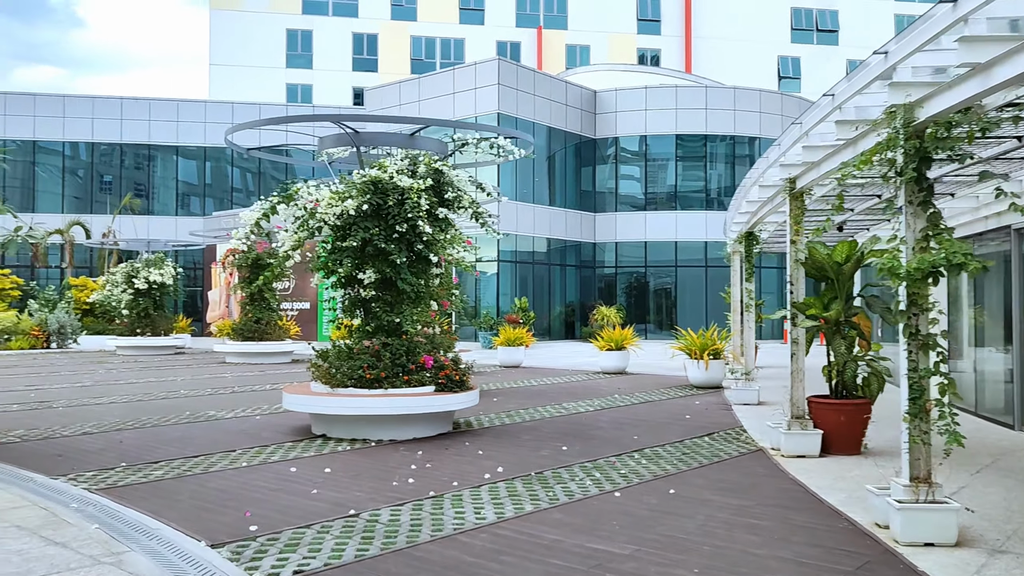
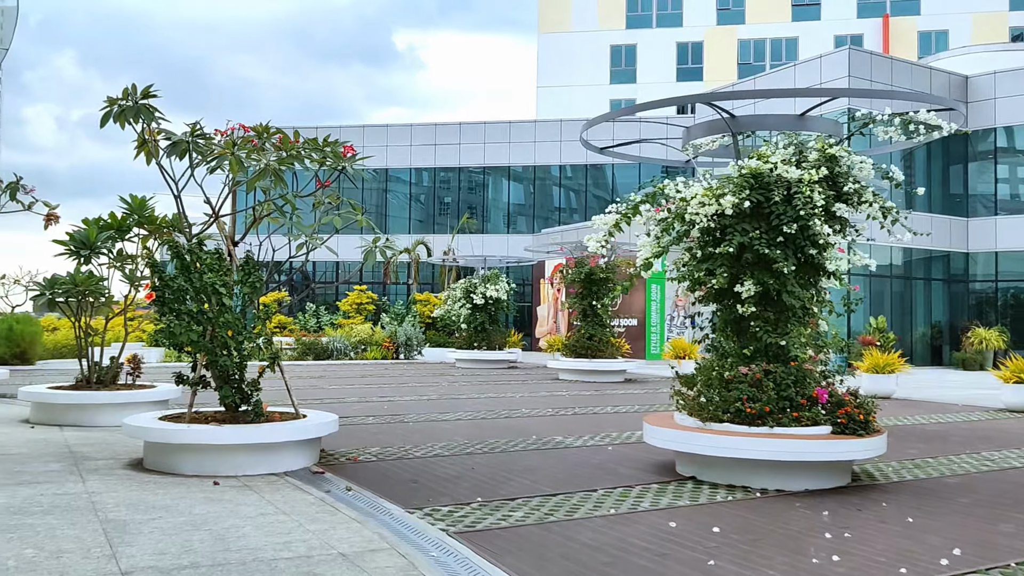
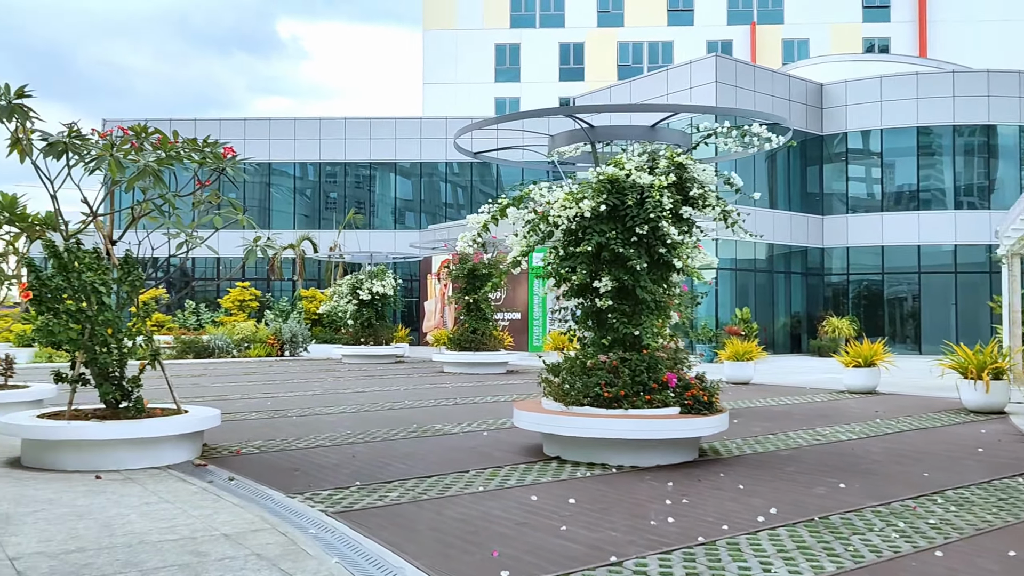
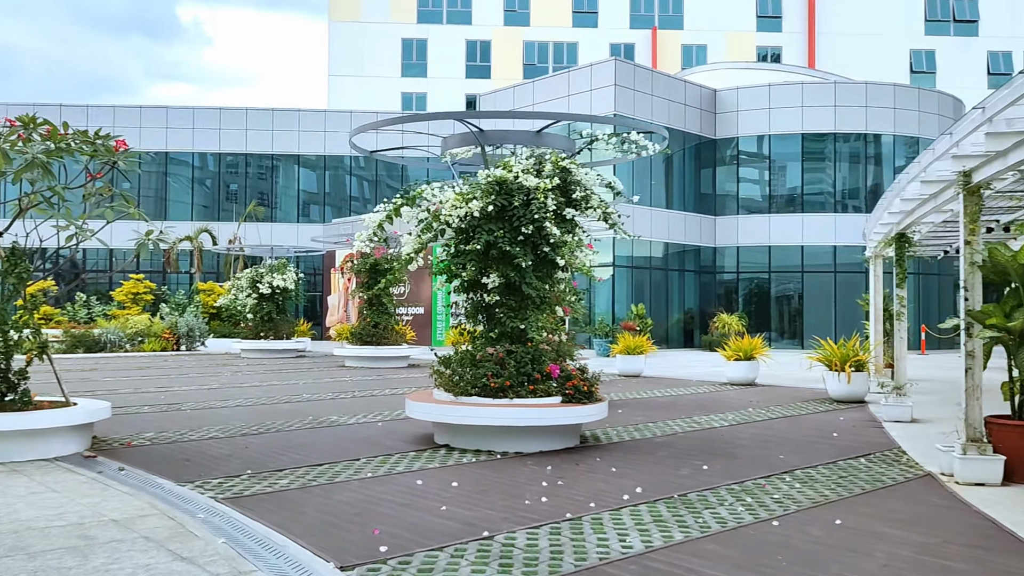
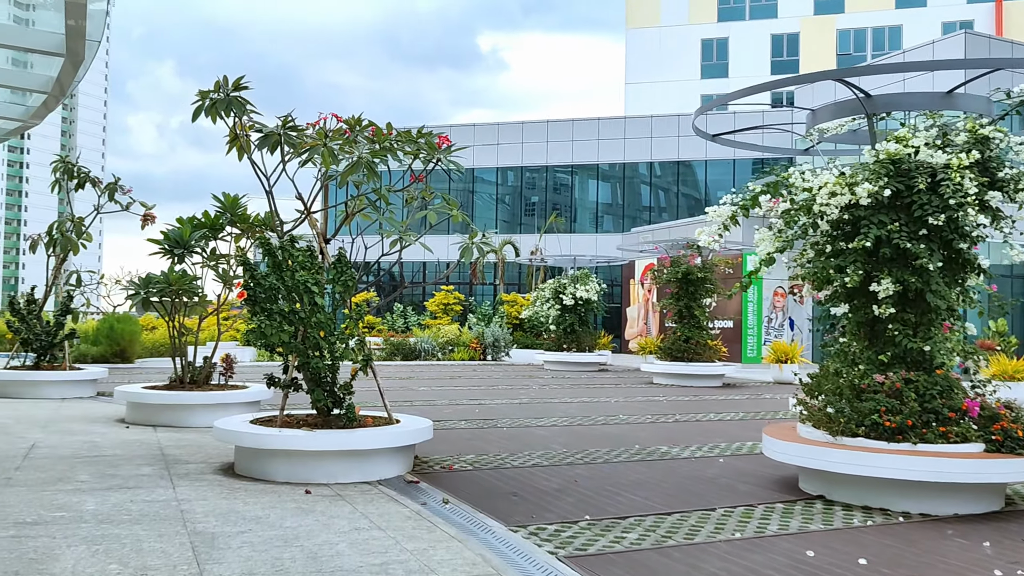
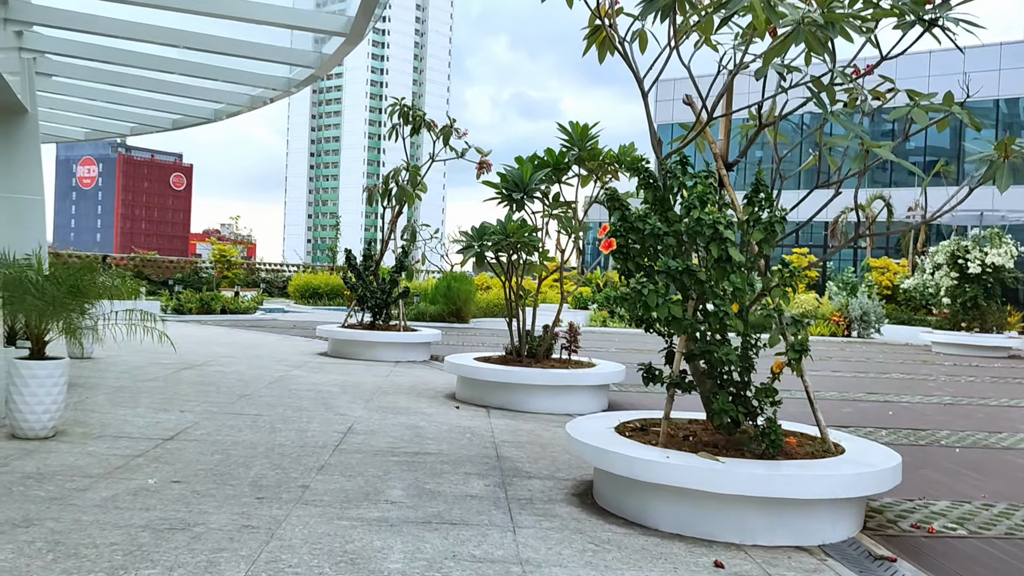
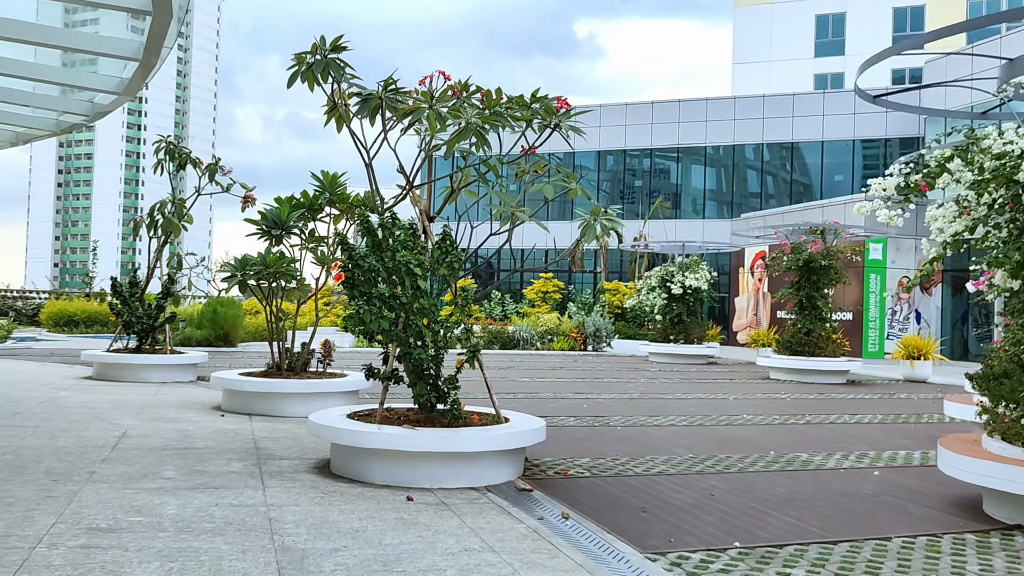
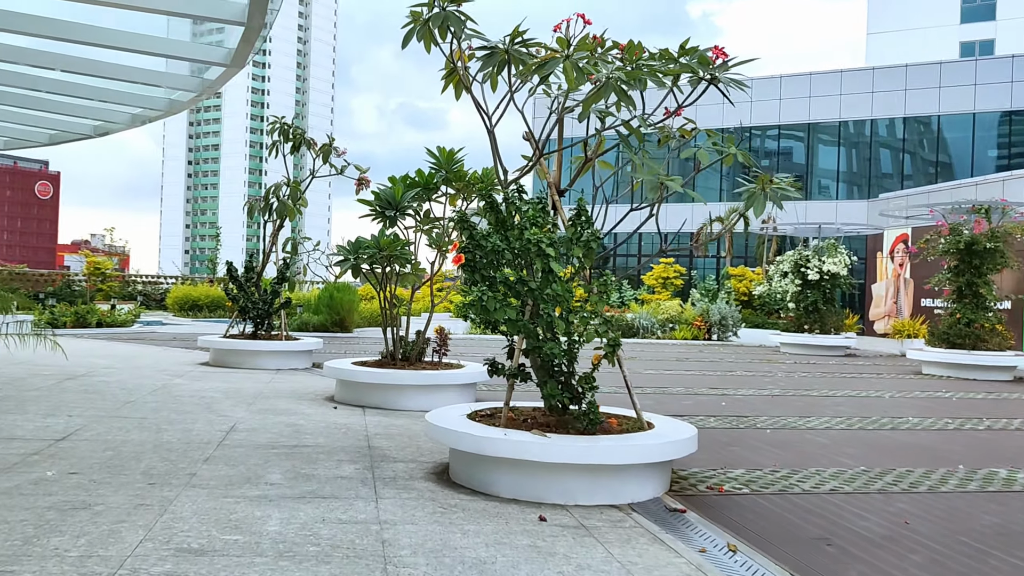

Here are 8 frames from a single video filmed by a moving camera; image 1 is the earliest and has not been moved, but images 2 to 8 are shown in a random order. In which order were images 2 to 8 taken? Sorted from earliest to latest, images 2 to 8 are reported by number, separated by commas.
4, 3, 2, 5, 7, 8, 6
